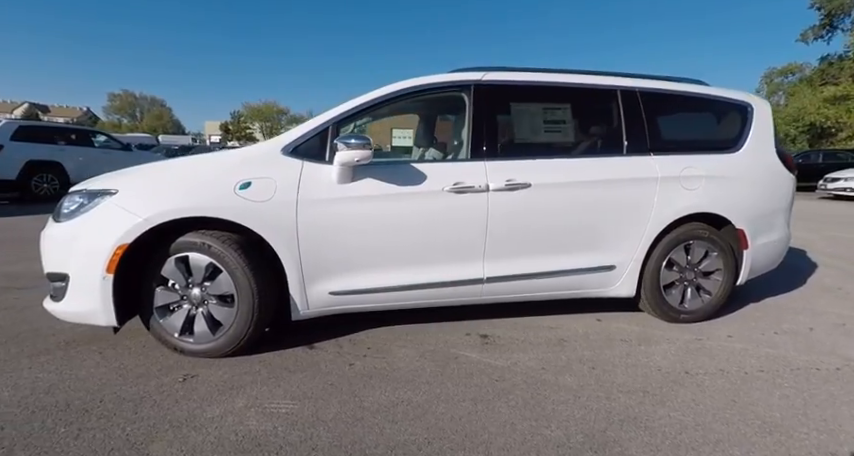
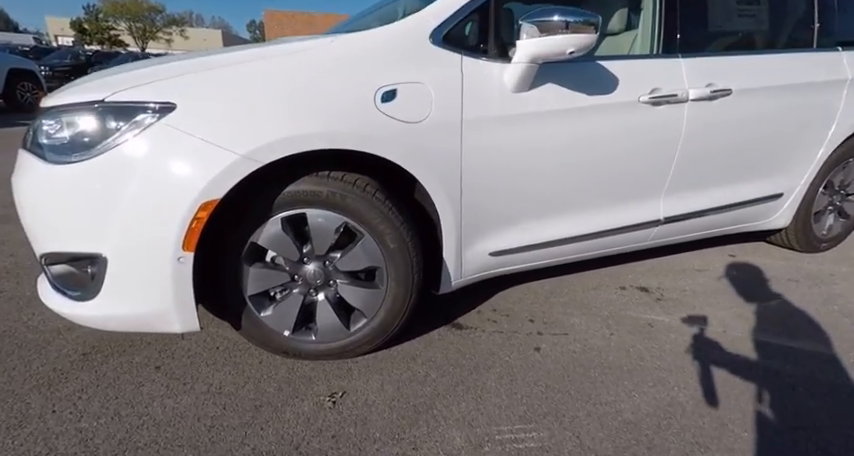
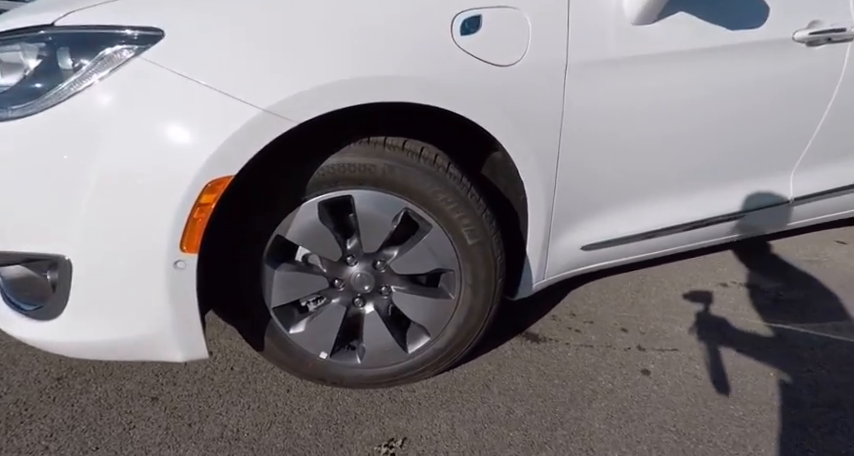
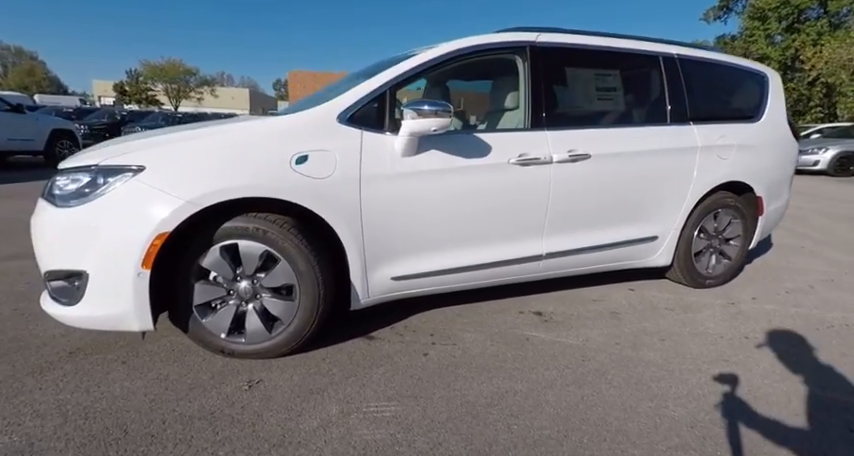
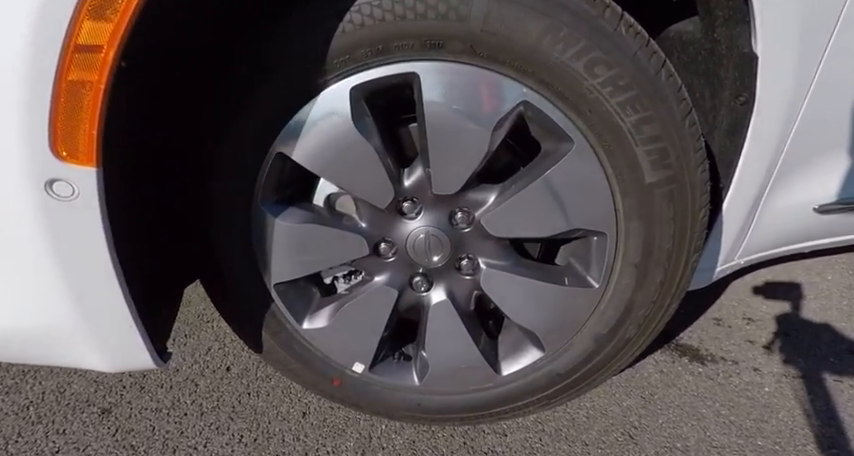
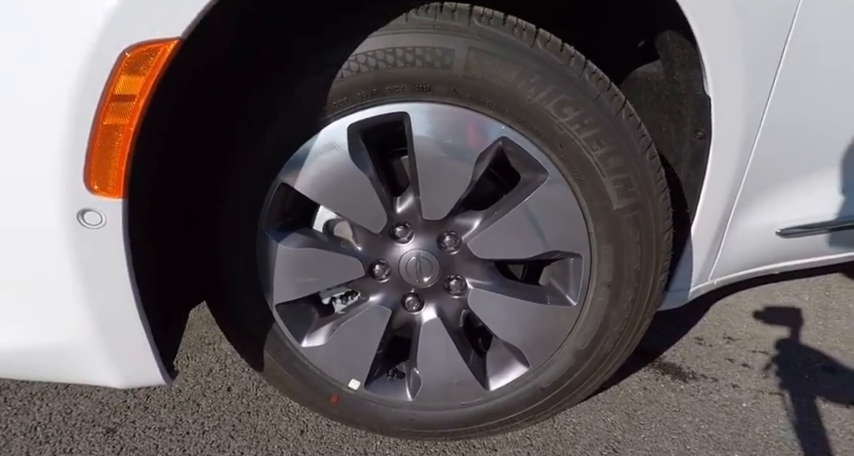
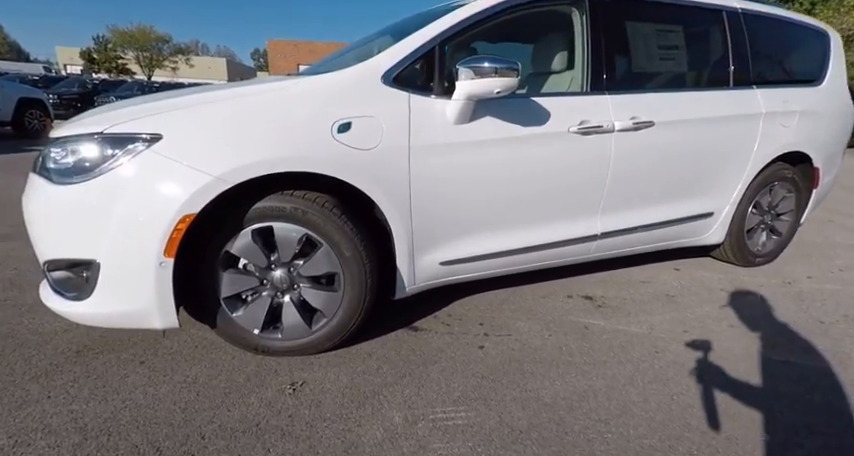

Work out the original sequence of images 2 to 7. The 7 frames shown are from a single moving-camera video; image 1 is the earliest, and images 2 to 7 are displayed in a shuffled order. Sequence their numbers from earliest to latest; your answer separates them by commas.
4, 7, 2, 3, 5, 6
